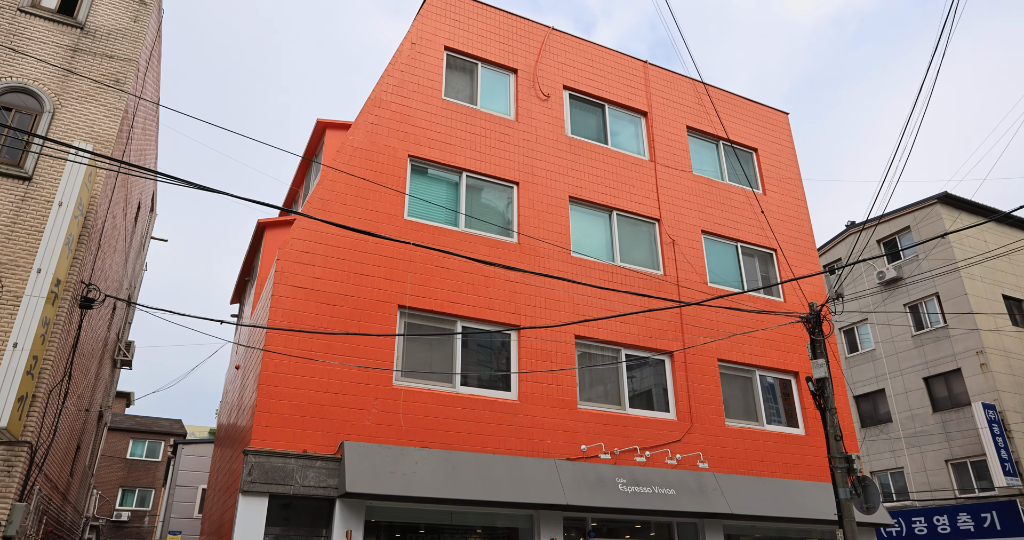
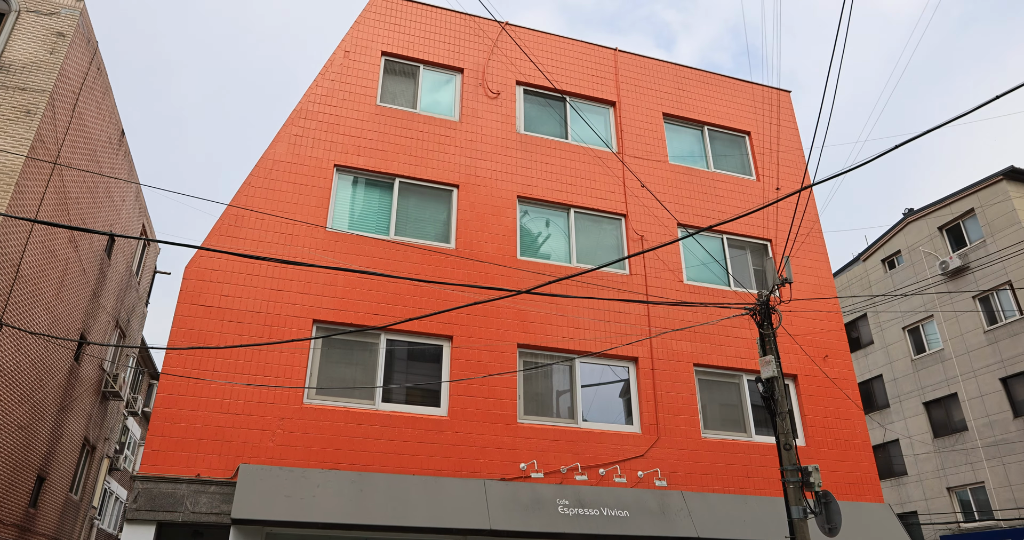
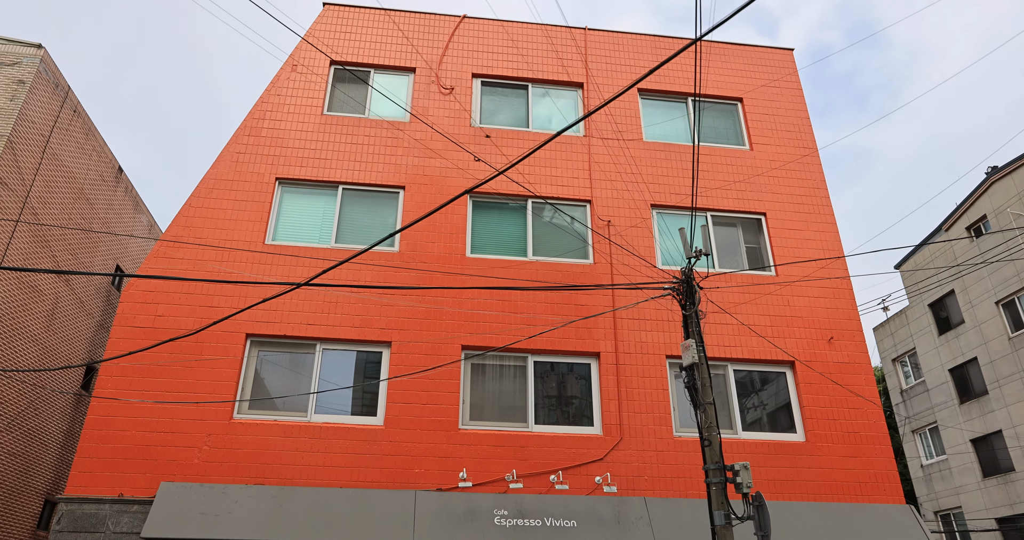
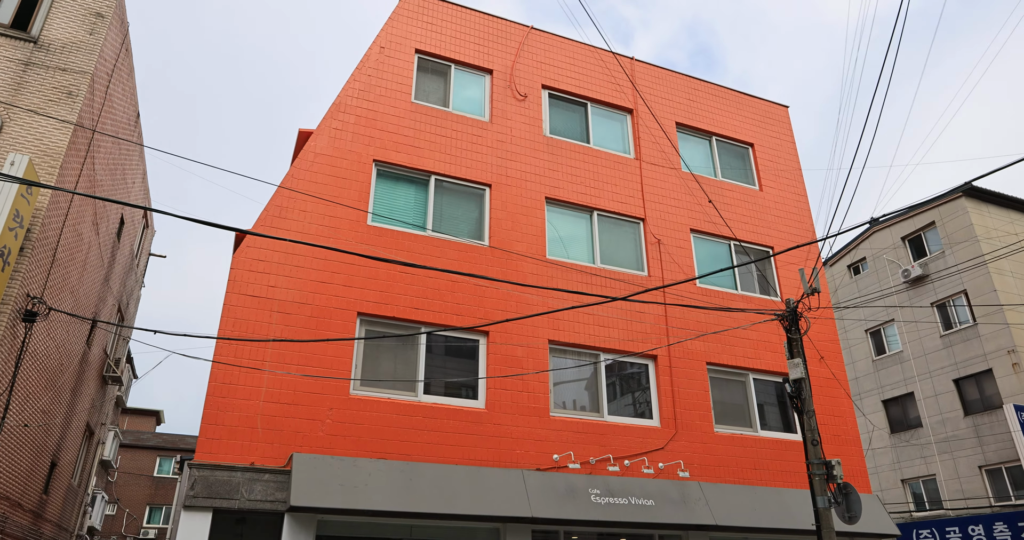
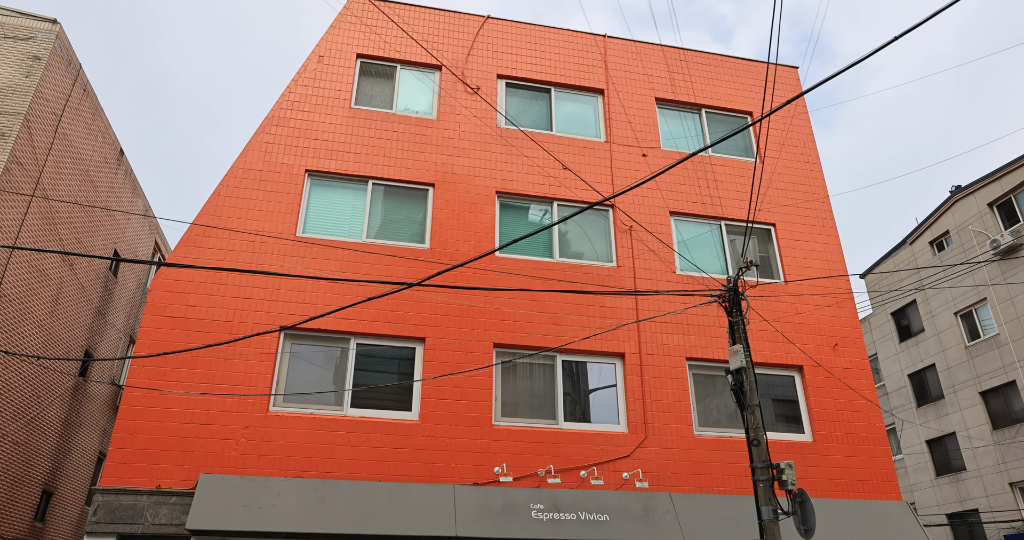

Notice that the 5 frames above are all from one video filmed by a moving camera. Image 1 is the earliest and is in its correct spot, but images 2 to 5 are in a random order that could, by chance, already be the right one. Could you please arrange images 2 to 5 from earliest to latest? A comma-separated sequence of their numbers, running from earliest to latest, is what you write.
4, 2, 5, 3
